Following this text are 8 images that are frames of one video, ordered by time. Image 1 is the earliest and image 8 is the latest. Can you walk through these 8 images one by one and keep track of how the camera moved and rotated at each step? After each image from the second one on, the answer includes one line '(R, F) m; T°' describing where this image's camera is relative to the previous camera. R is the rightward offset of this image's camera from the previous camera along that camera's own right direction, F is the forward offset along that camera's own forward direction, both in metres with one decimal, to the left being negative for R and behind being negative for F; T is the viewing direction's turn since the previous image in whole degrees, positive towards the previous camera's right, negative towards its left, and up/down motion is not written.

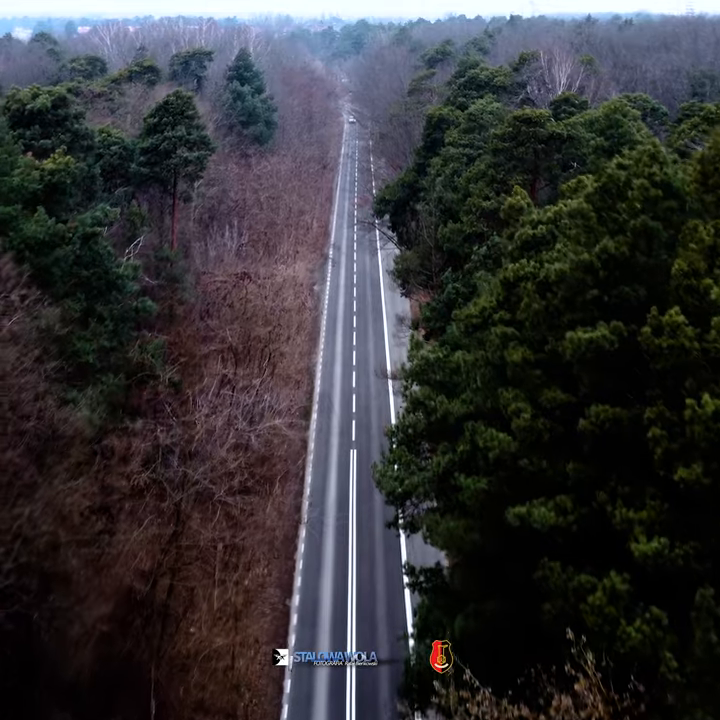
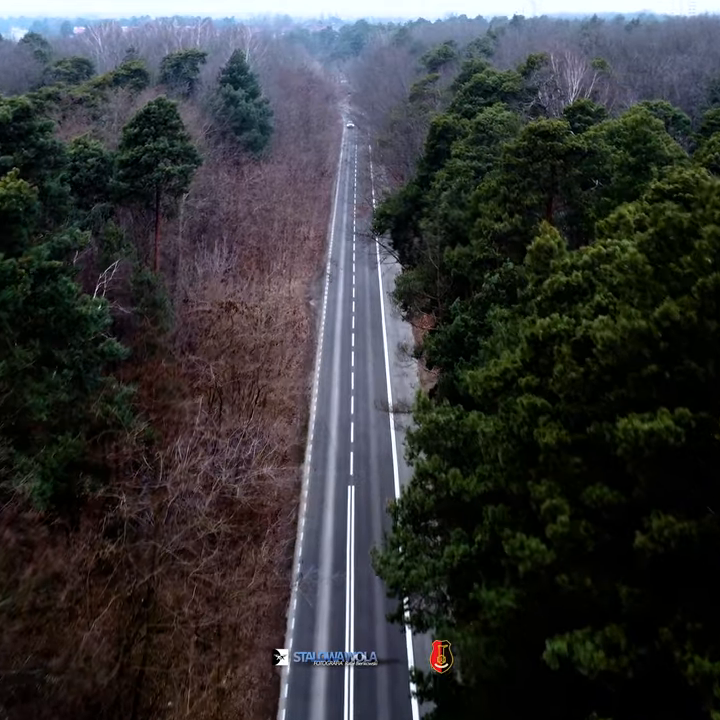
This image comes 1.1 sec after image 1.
(0.0, +1.8) m; 0°
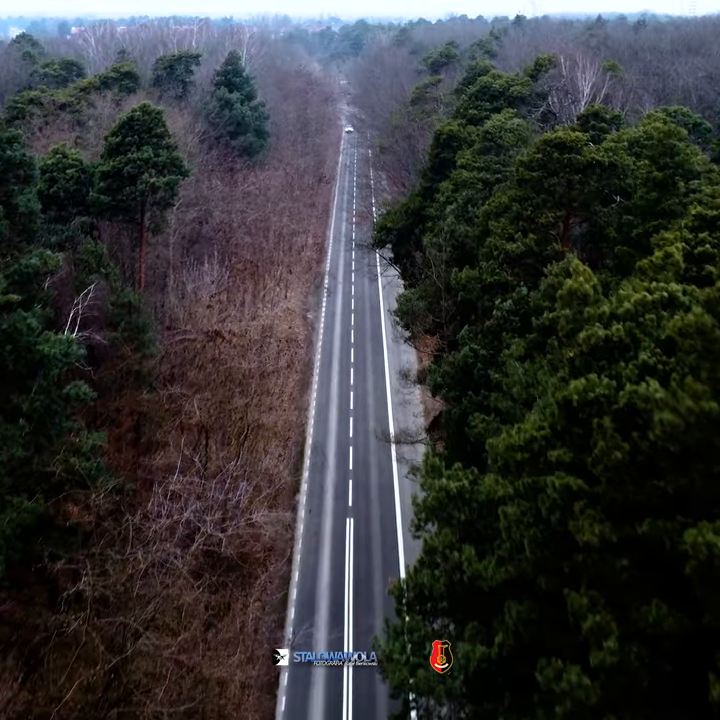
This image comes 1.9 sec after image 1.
(0.0, +1.5) m; 0°
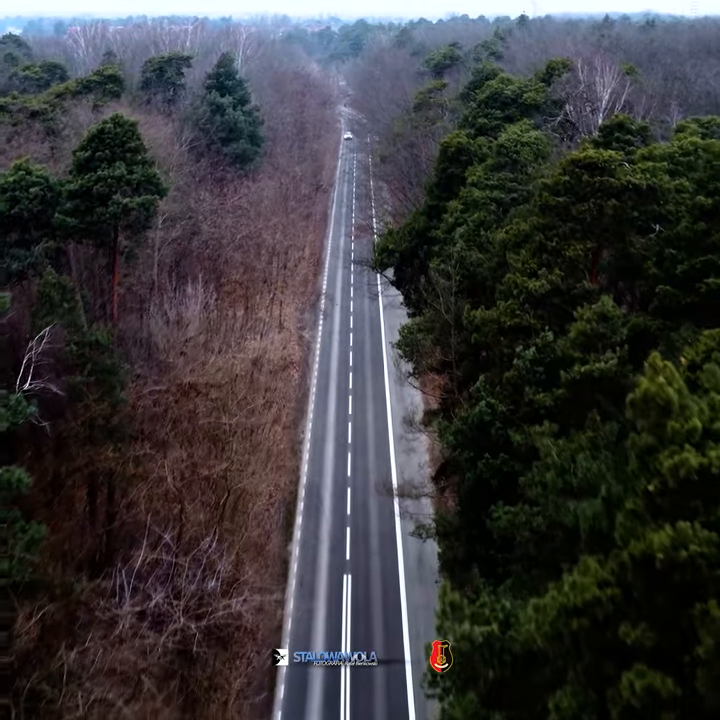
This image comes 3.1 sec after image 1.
(0.0, +2.1) m; 0°
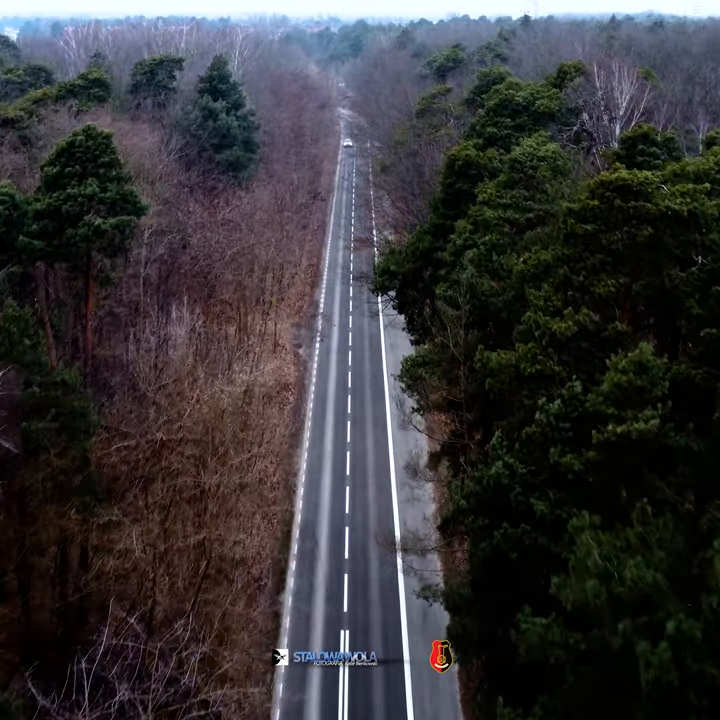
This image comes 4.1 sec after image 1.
(0.0, +1.7) m; 0°
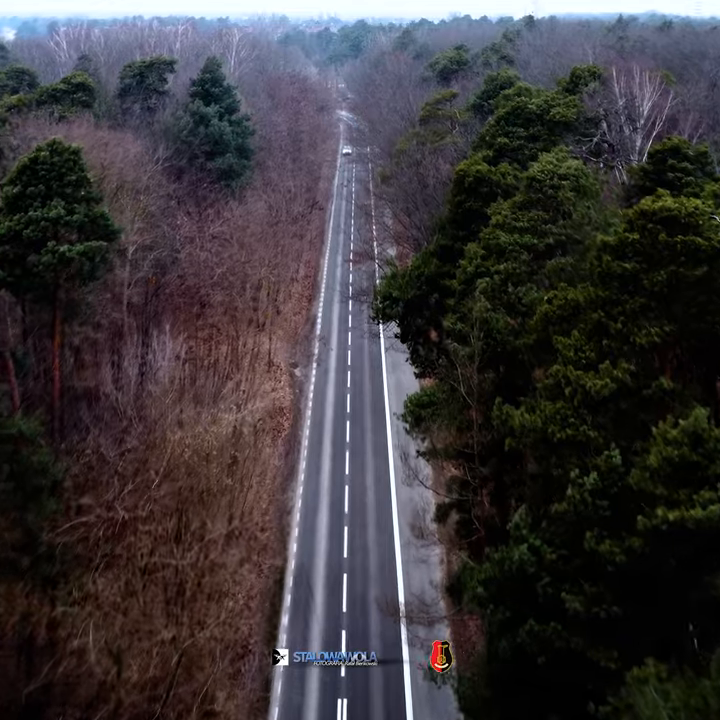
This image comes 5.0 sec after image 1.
(0.0, +1.7) m; 0°
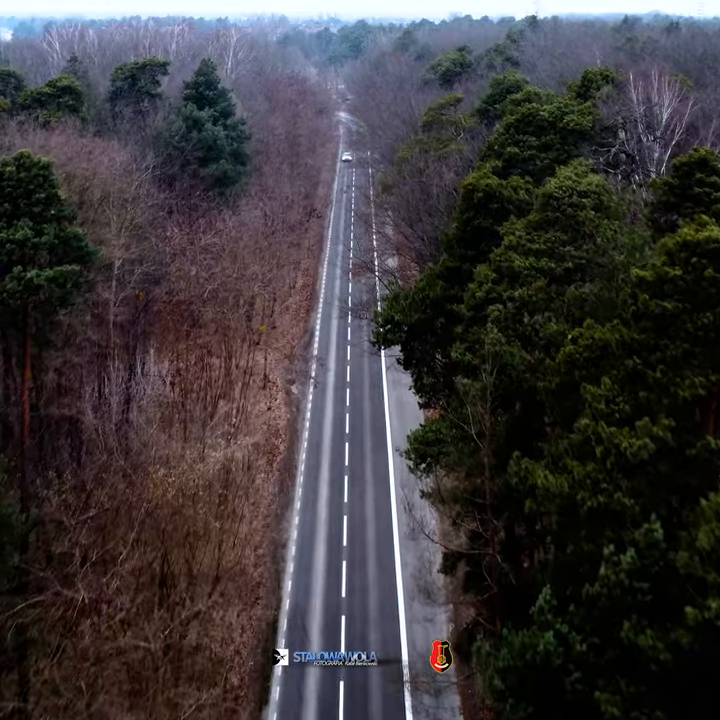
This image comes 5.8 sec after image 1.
(0.0, +1.3) m; 0°
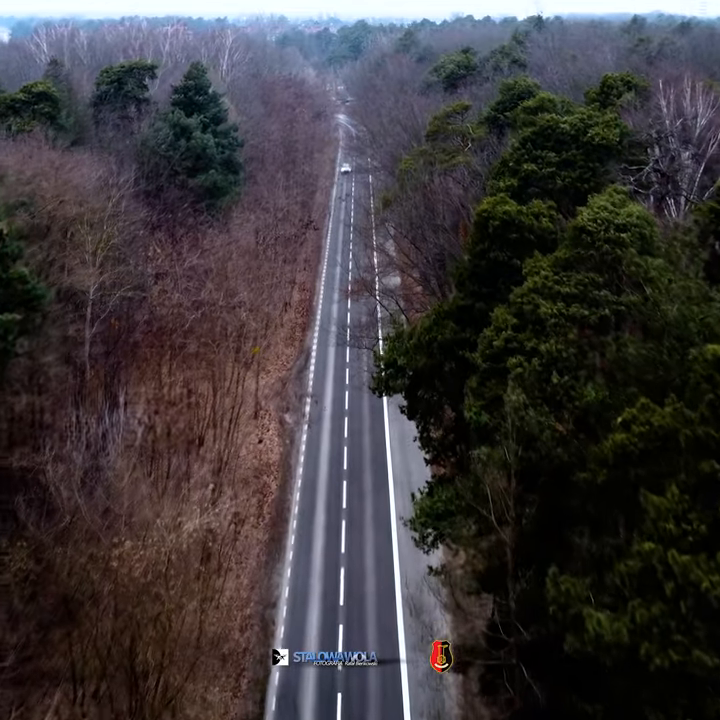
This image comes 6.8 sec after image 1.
(0.0, +2.0) m; 0°
